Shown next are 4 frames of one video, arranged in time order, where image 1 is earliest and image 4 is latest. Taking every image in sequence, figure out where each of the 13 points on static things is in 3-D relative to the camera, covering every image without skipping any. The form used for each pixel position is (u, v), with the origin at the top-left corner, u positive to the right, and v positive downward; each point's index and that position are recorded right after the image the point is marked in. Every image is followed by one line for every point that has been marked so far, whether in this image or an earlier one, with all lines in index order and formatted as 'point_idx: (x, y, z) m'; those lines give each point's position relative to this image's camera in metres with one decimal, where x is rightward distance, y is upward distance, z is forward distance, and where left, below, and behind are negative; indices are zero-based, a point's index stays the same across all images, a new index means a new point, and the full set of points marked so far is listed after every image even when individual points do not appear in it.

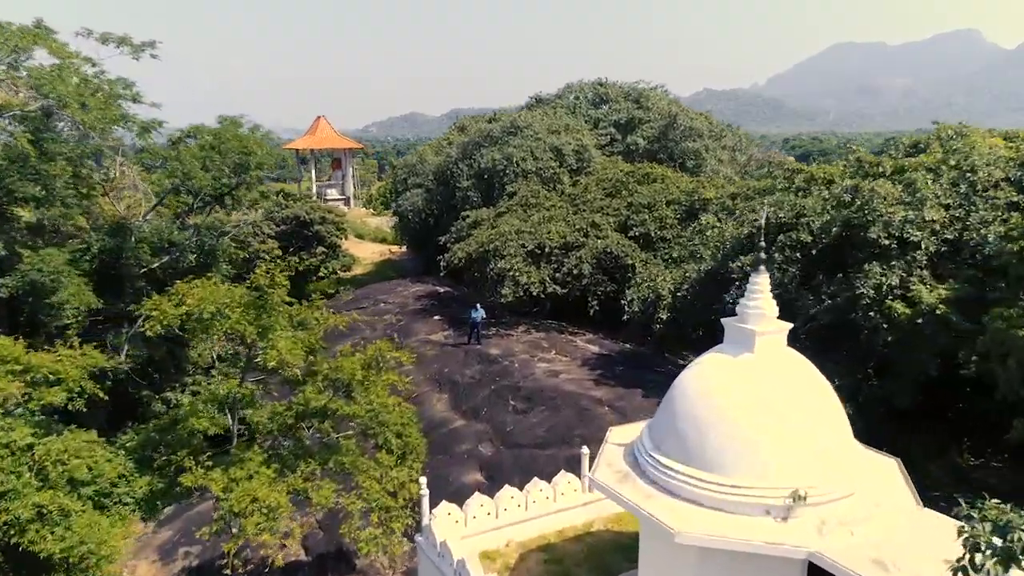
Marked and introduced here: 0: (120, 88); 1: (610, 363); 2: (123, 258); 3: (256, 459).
0: (-5.0, +2.5, +15.3) m
1: (+1.5, -1.1, +18.2) m
2: (-4.9, +0.4, +15.1) m
3: (-2.3, -1.5, +10.9) m
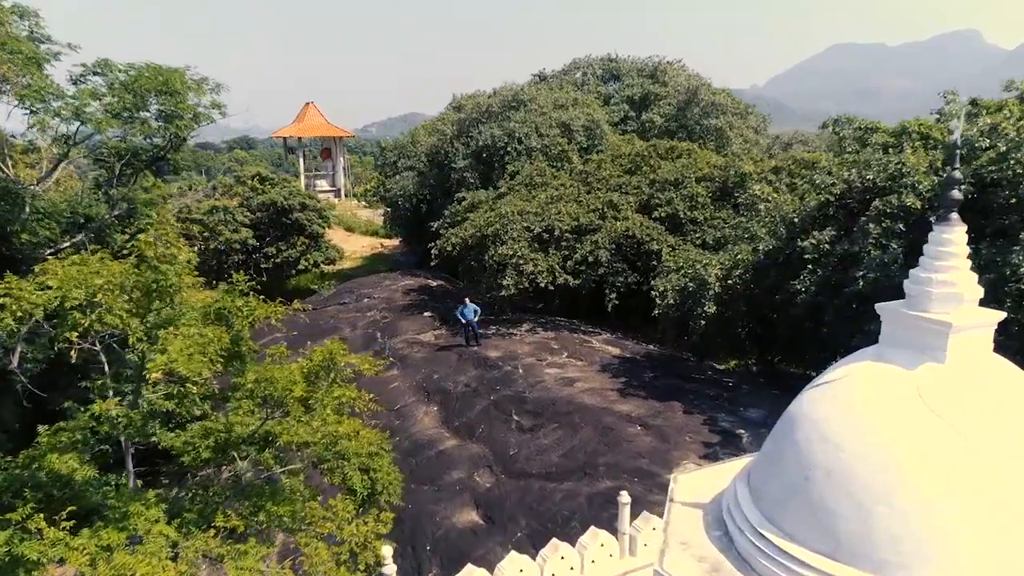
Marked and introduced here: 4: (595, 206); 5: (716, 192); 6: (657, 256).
0: (-4.9, +2.7, +11.9) m
1: (+1.5, -1.0, +14.9) m
2: (-4.8, +0.5, +11.7) m
3: (-2.3, -1.4, +7.5) m
4: (+1.3, +1.3, +19.2) m
5: (+3.2, +1.5, +19.1) m
6: (+2.2, +0.5, +18.0) m
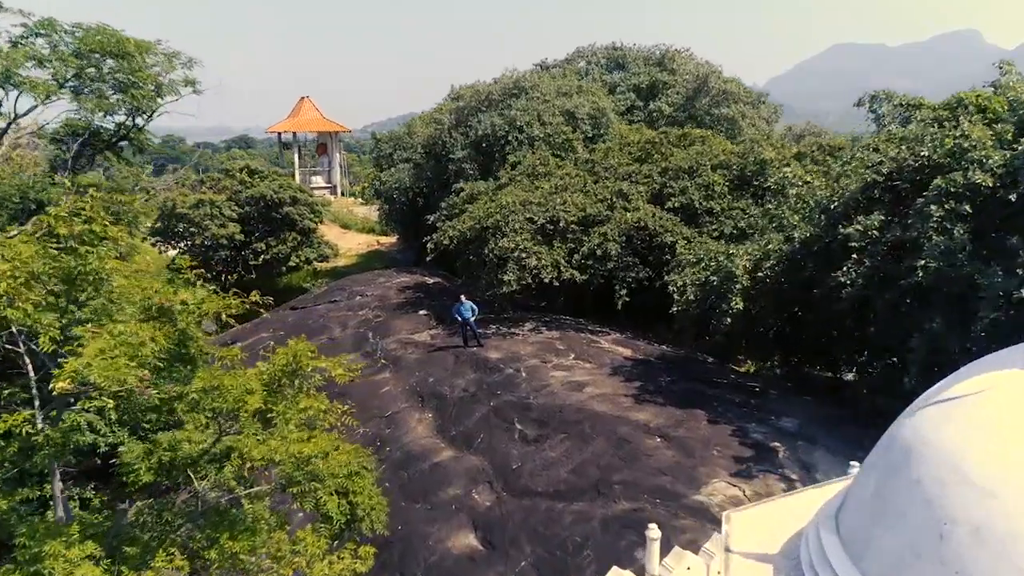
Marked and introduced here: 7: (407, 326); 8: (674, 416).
0: (-4.9, +2.7, +10.5) m
1: (+1.6, -0.9, +13.5) m
2: (-4.8, +0.6, +10.3) m
3: (-2.2, -1.3, +6.1) m
4: (+1.3, +1.4, +17.8) m
5: (+3.3, +1.6, +17.8) m
6: (+2.2, +0.5, +16.6) m
7: (-1.6, -0.6, +18.9) m
8: (+1.5, -1.2, +11.1) m
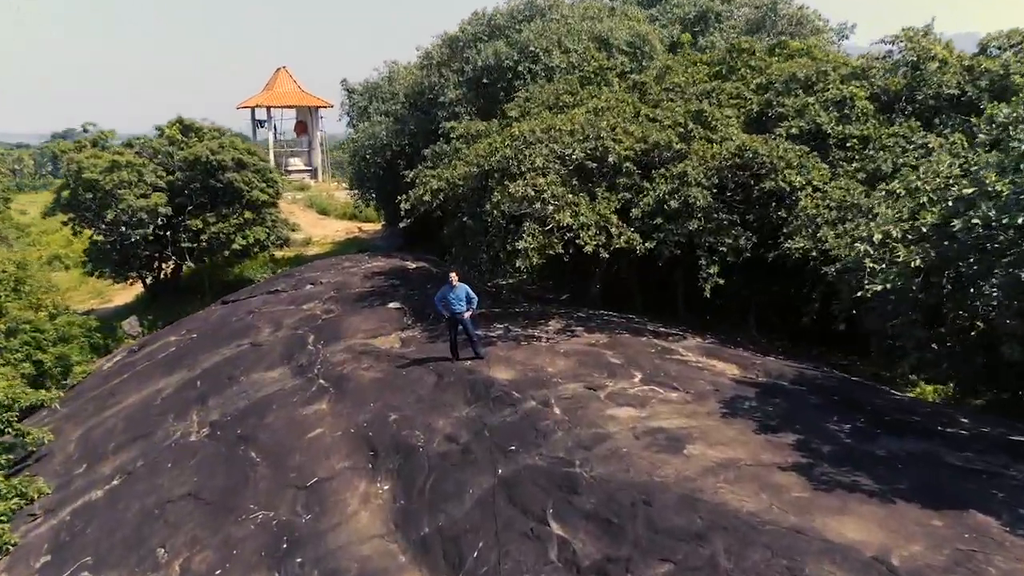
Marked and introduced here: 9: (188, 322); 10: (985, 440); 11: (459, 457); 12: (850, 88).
0: (-4.8, +3.0, +4.1) m
1: (+1.7, -0.7, +7.0) m
2: (-4.6, +0.8, +3.9) m
3: (-2.1, -1.1, -0.3) m
4: (+1.5, +1.6, +11.4) m
5: (+3.4, +1.8, +11.3) m
6: (+2.3, +0.7, +10.2) m
7: (-1.5, -0.4, +12.5) m
8: (+1.6, -1.0, +4.7) m
9: (-4.4, -0.5, +16.3) m
10: (+2.5, -0.8, +6.4) m
11: (-0.3, -1.0, +7.5) m
12: (+3.1, +1.8, +11.0) m
